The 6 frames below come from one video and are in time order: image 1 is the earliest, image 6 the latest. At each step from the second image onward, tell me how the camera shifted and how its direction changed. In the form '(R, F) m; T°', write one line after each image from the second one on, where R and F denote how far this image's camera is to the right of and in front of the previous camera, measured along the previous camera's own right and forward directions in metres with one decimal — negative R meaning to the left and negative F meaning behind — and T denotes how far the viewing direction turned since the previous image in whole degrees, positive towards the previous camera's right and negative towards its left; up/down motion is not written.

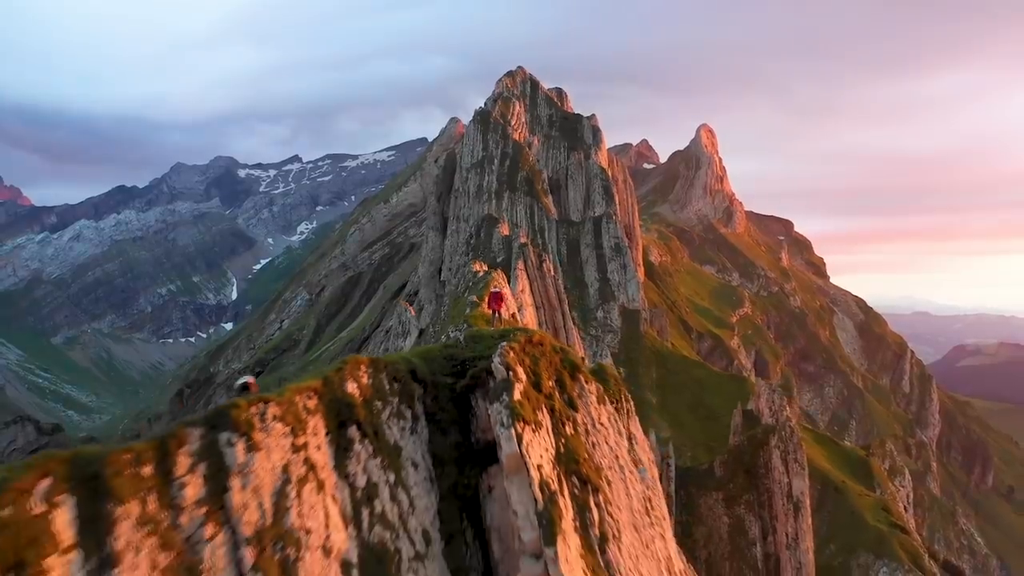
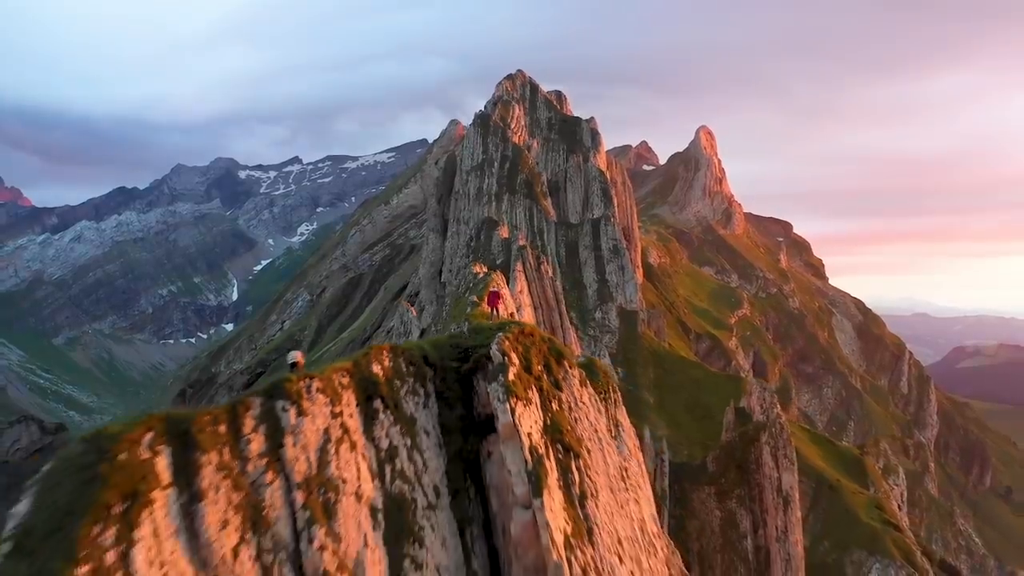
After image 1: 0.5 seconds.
(+0.1, -1.5) m; 0°
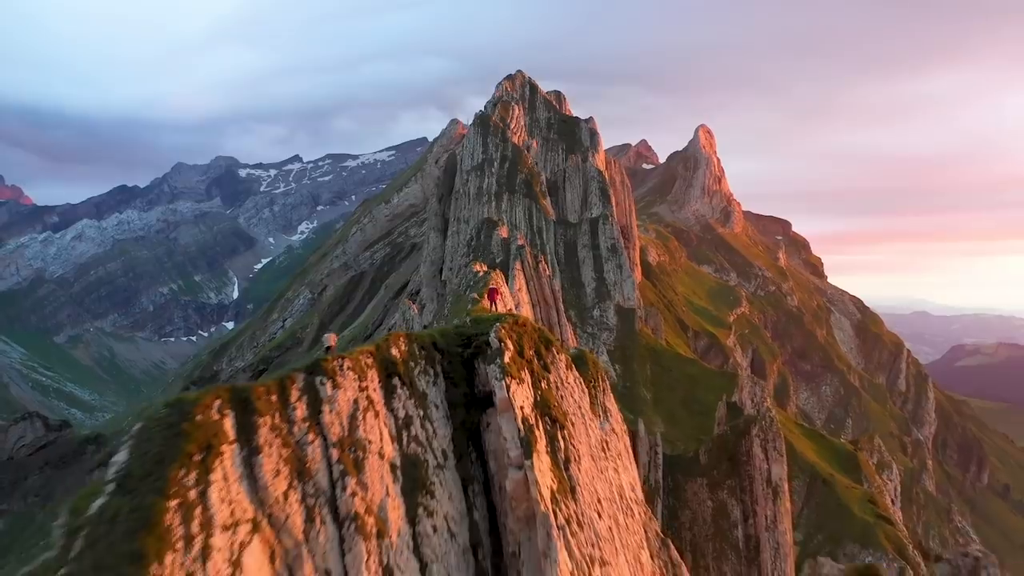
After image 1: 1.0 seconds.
(+0.1, -1.7) m; 0°
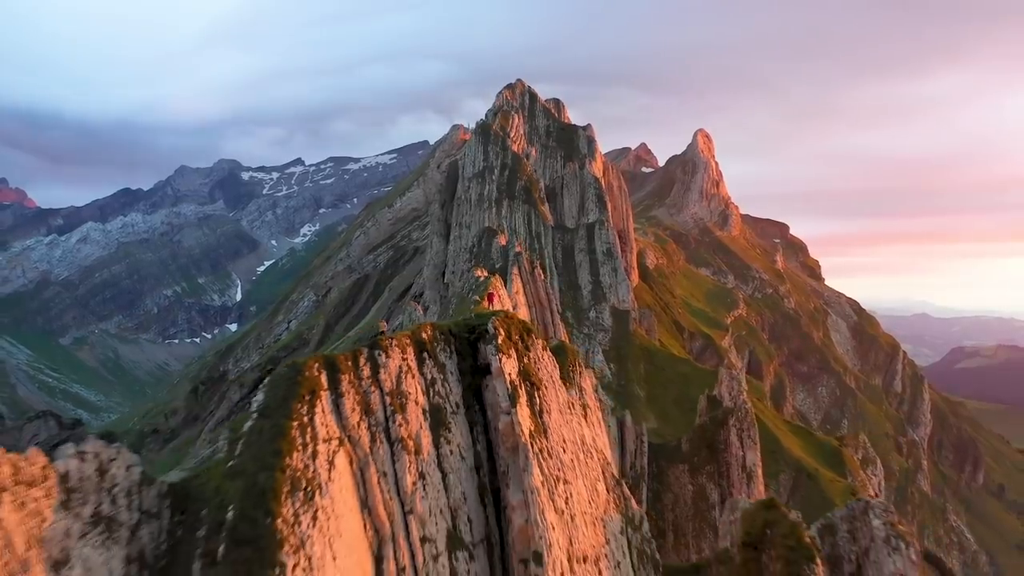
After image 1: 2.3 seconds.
(+0.2, -4.8) m; 0°
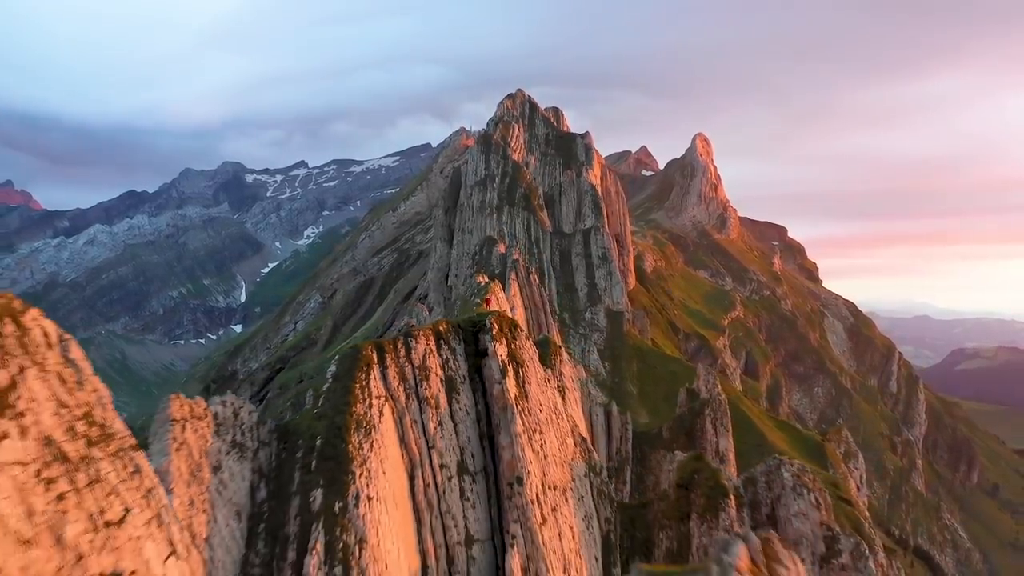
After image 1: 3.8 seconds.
(+0.4, -6.2) m; 0°
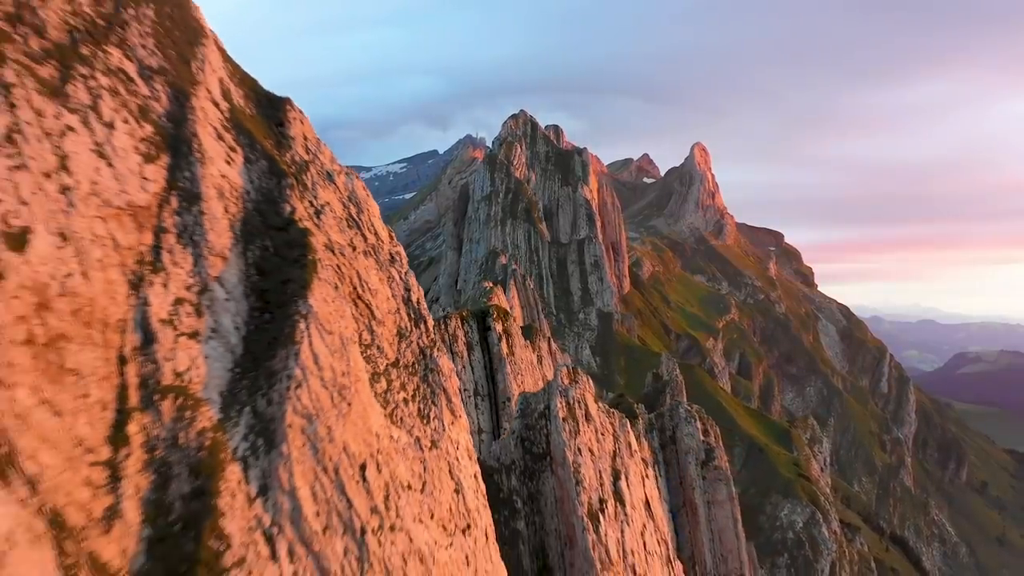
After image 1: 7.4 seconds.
(+0.7, -15.4) m; -1°
